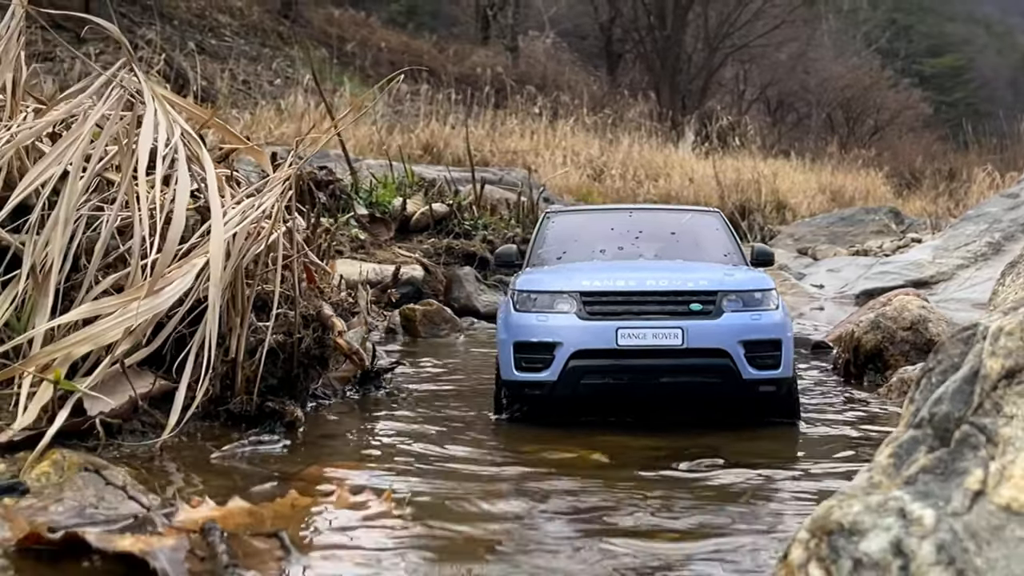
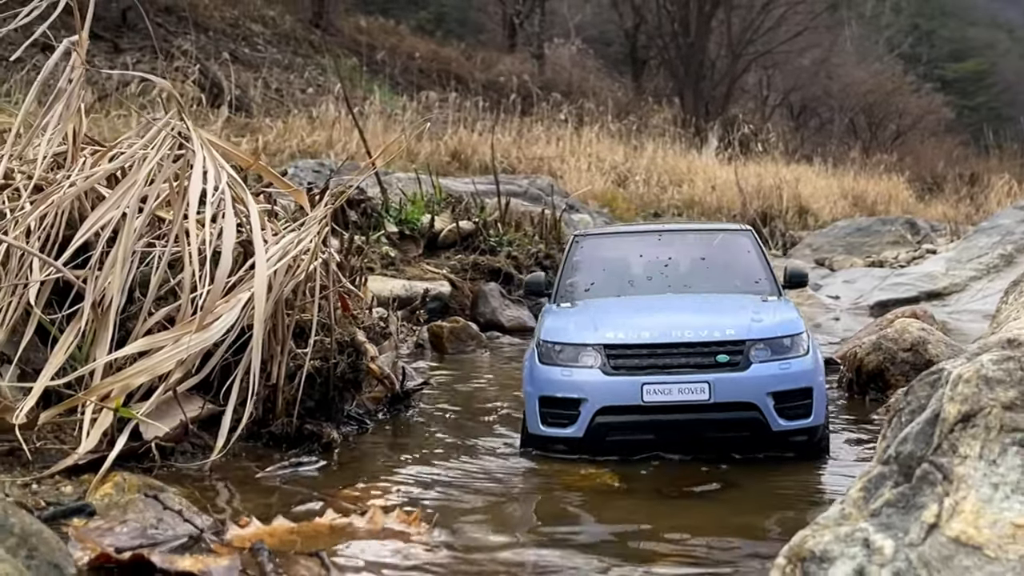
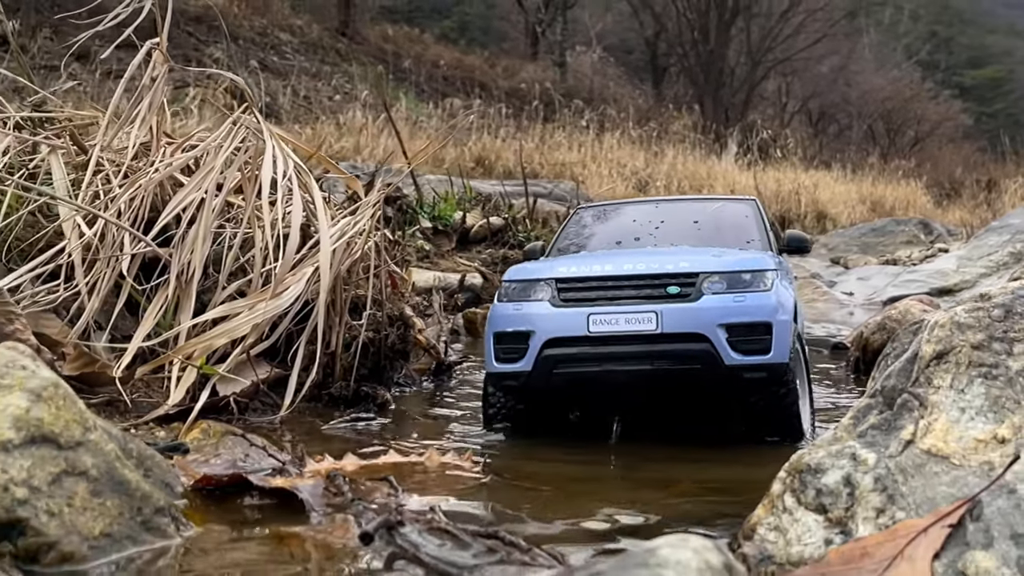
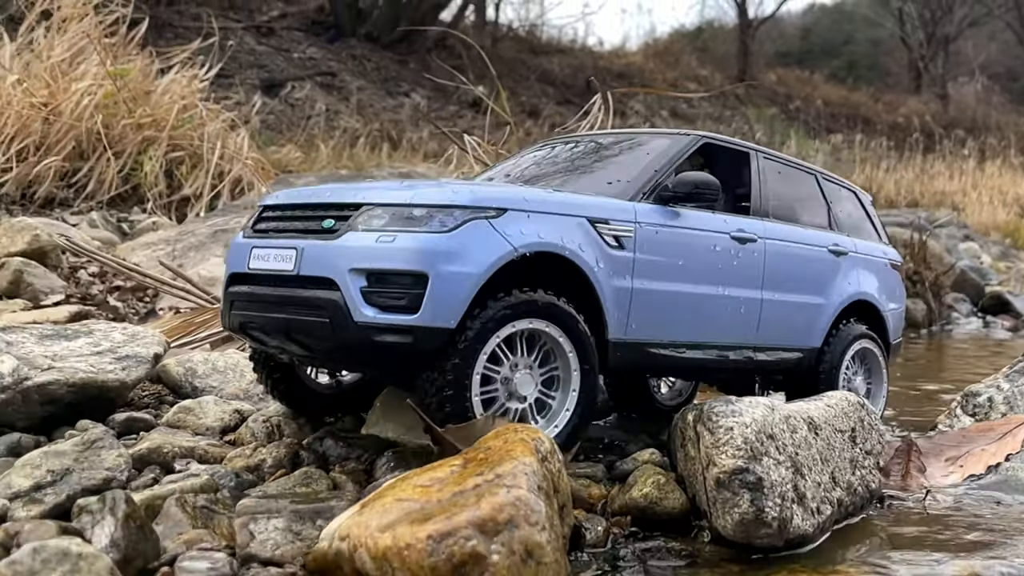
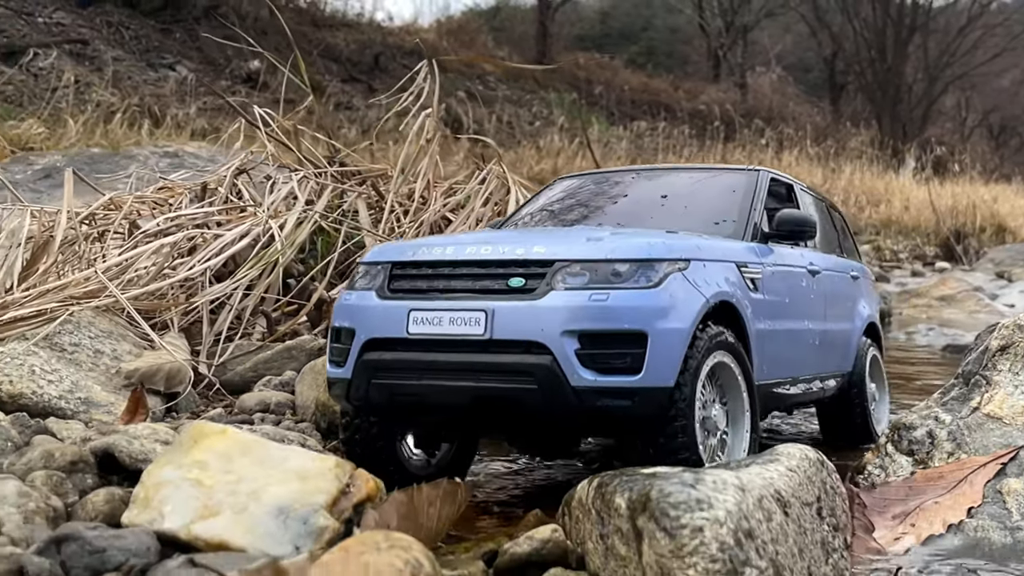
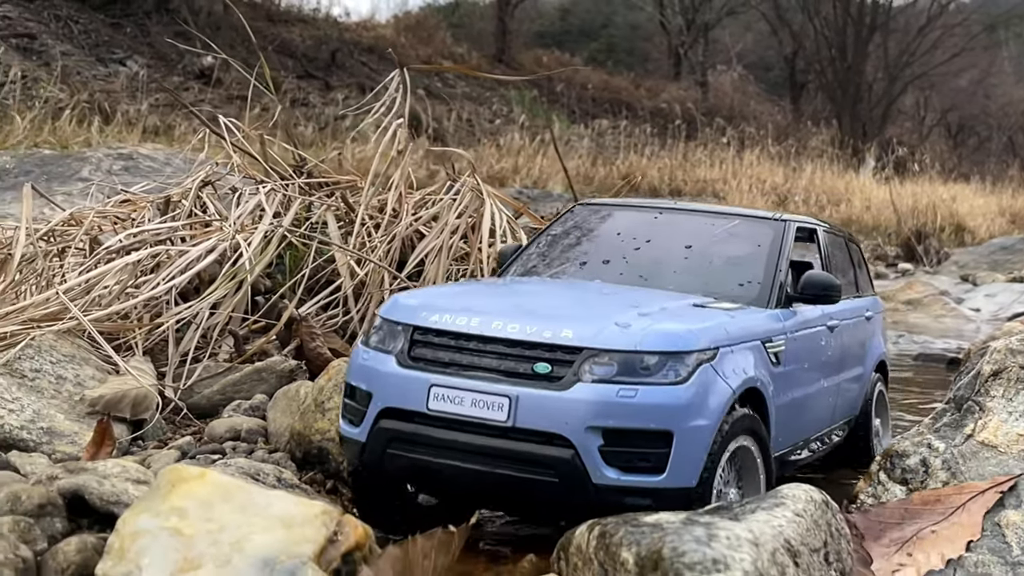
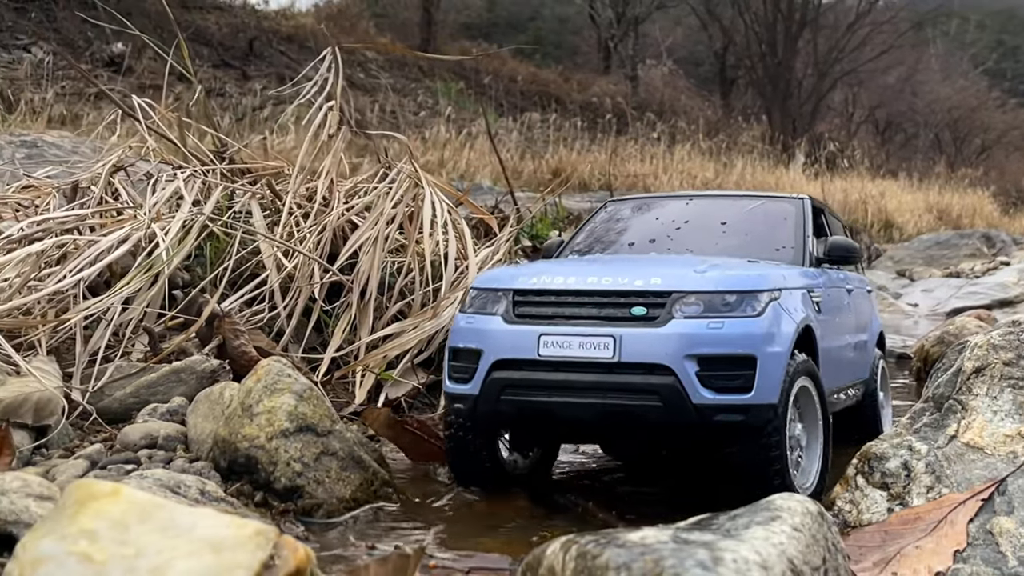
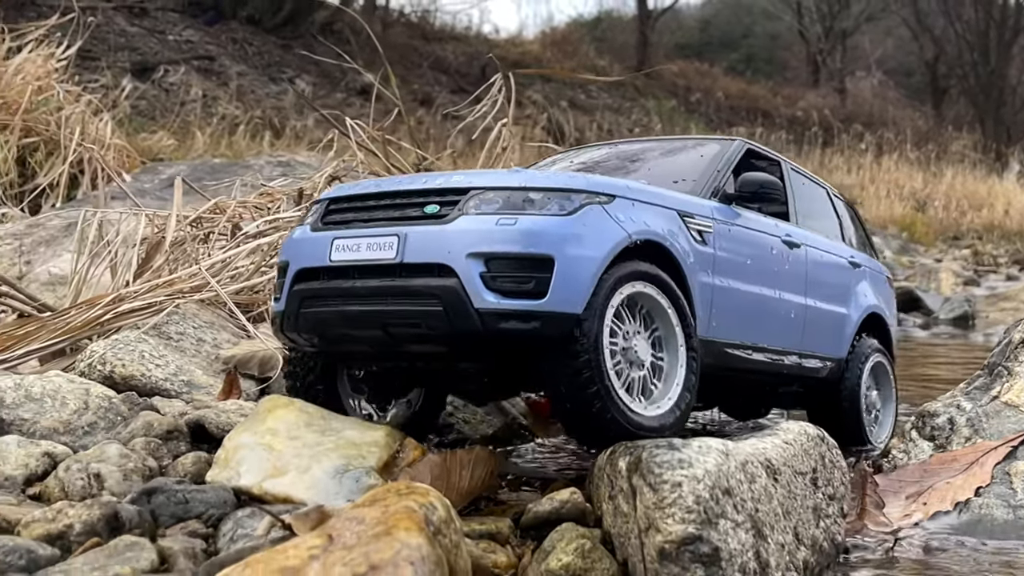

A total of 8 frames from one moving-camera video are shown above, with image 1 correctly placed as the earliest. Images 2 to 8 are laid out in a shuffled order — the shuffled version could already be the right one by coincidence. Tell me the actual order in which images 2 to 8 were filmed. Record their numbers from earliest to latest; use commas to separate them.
2, 3, 7, 6, 5, 8, 4
